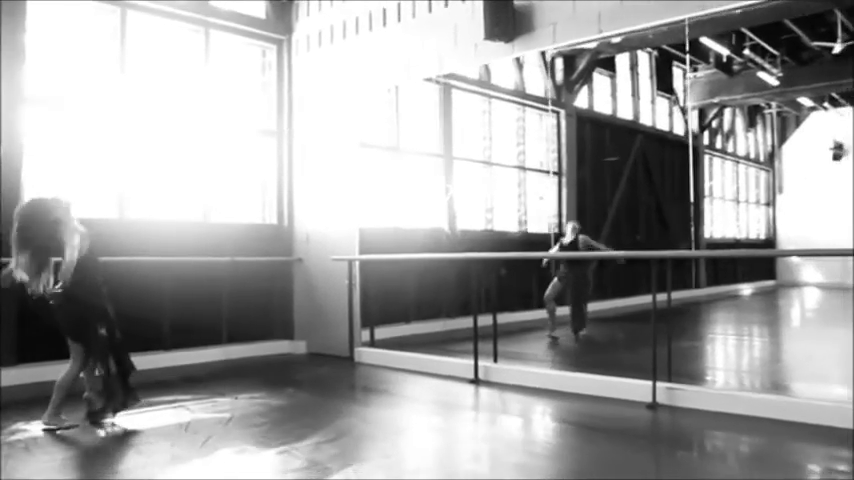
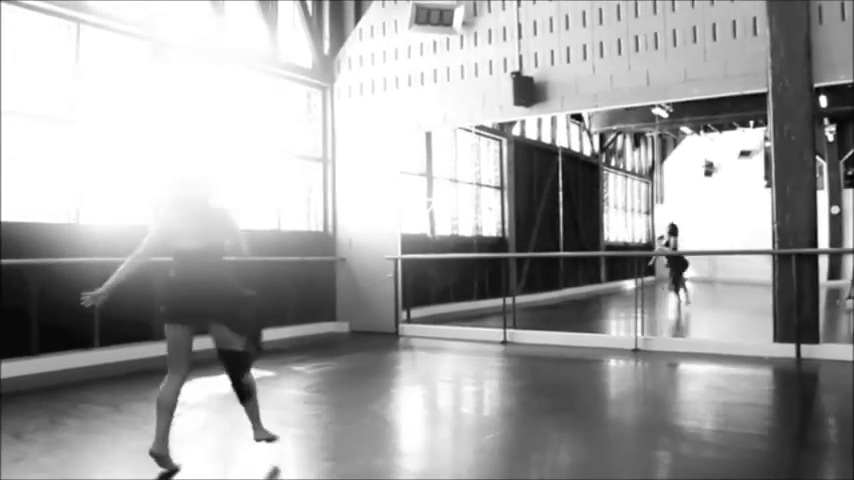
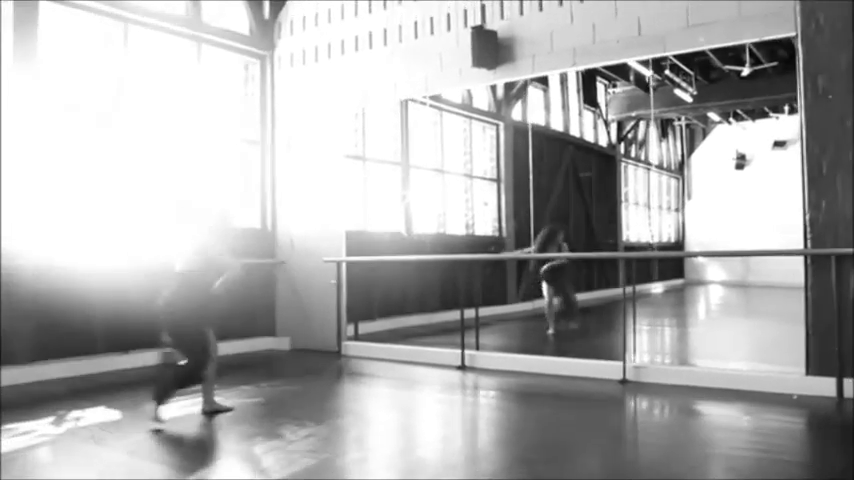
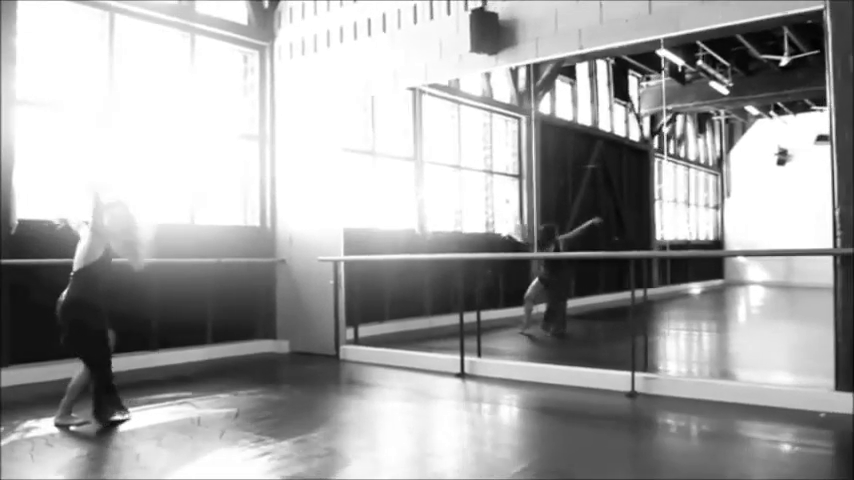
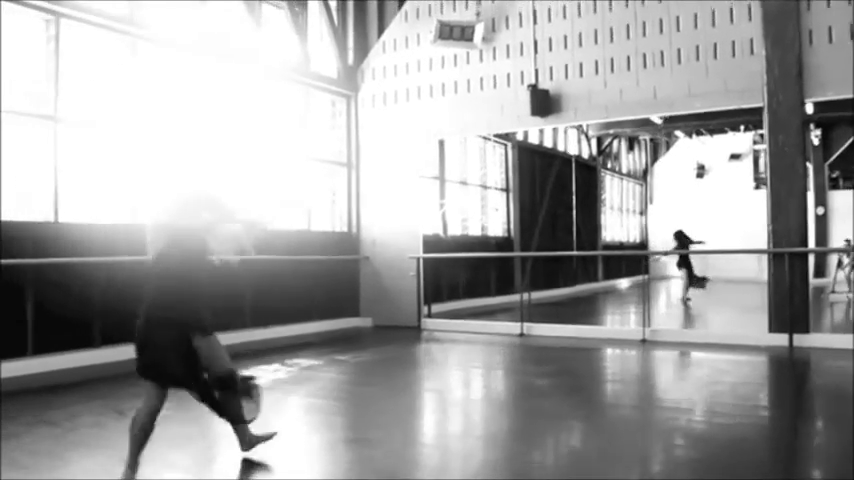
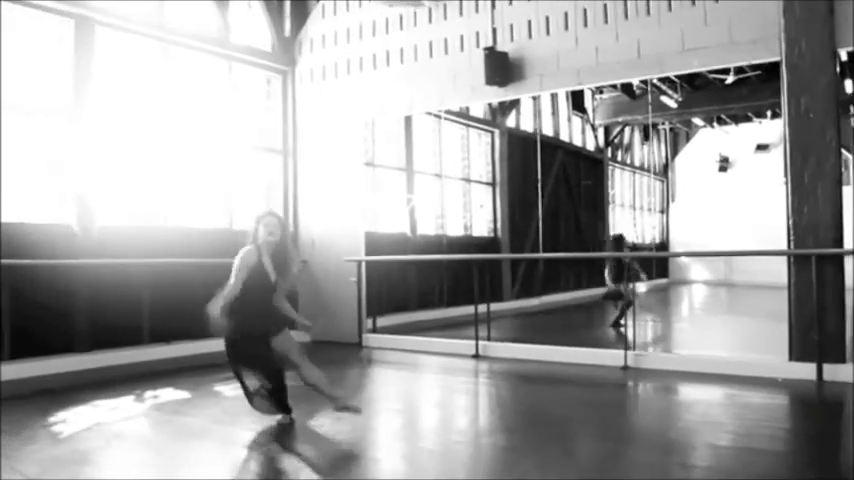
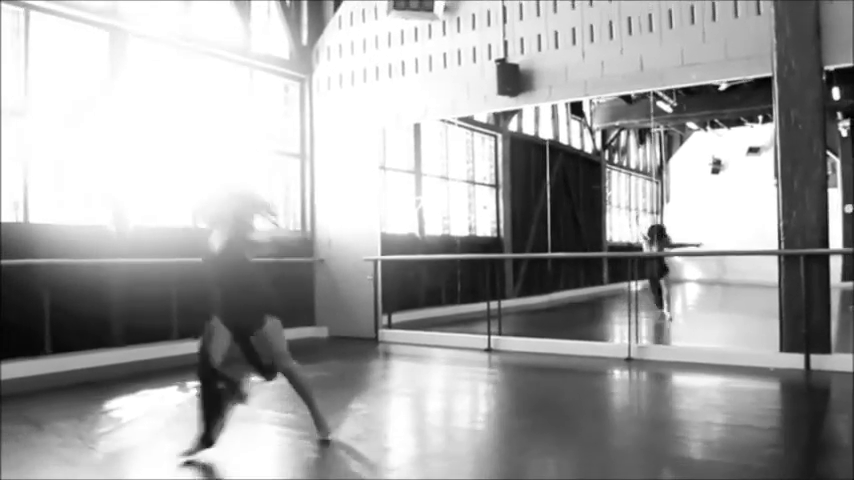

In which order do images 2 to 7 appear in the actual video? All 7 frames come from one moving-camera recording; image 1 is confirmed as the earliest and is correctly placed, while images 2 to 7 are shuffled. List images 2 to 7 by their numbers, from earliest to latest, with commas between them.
4, 3, 6, 7, 2, 5
